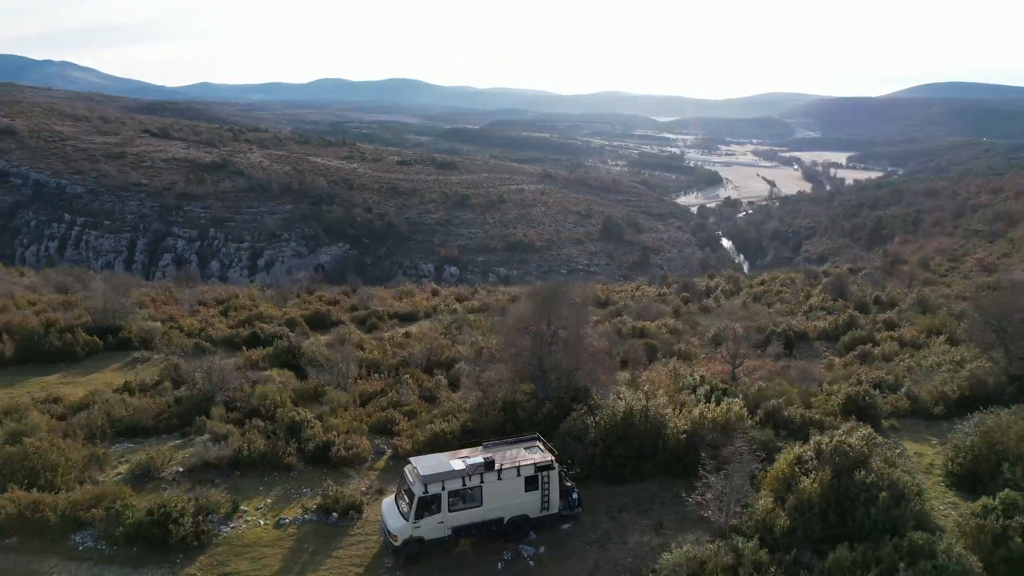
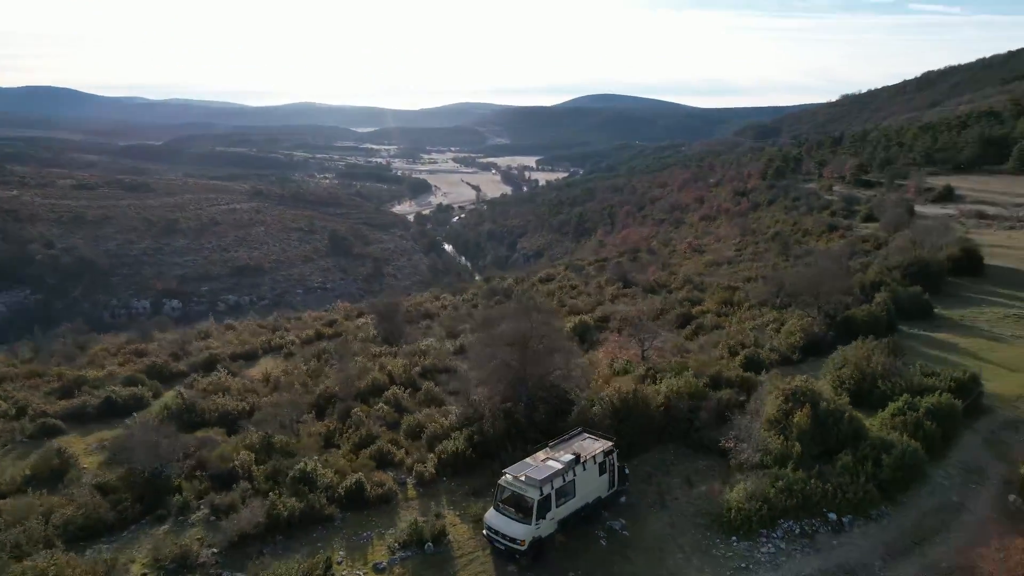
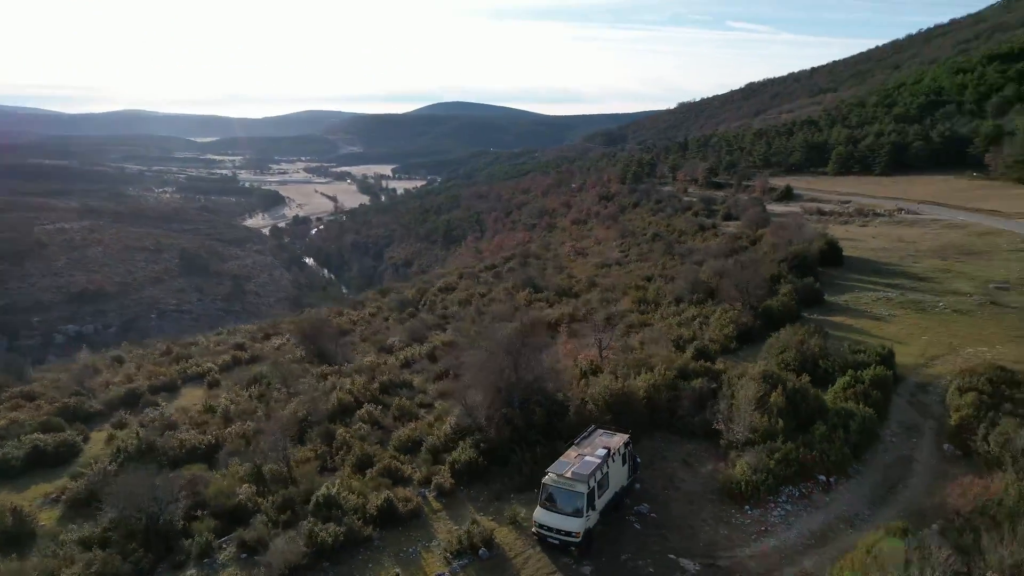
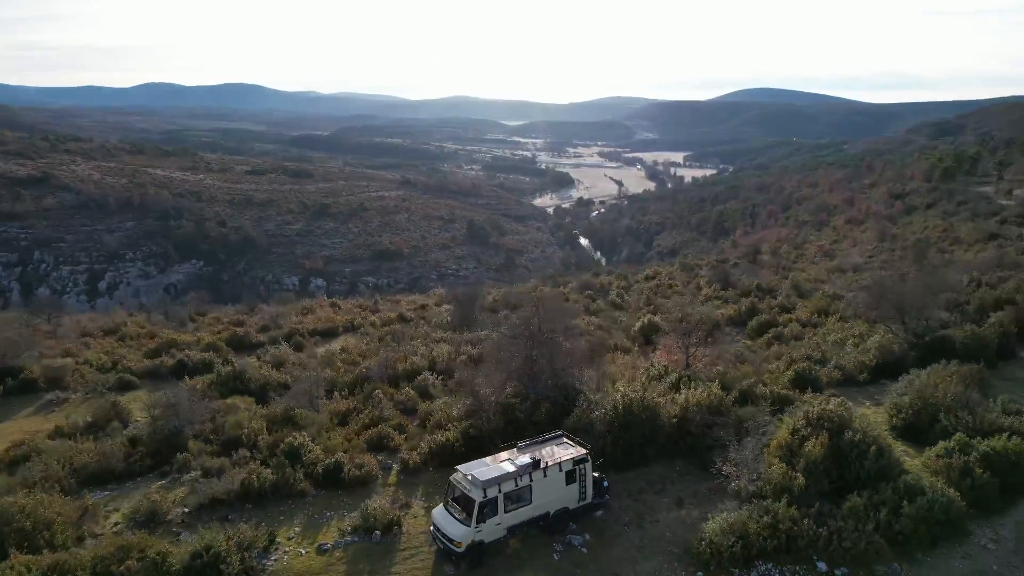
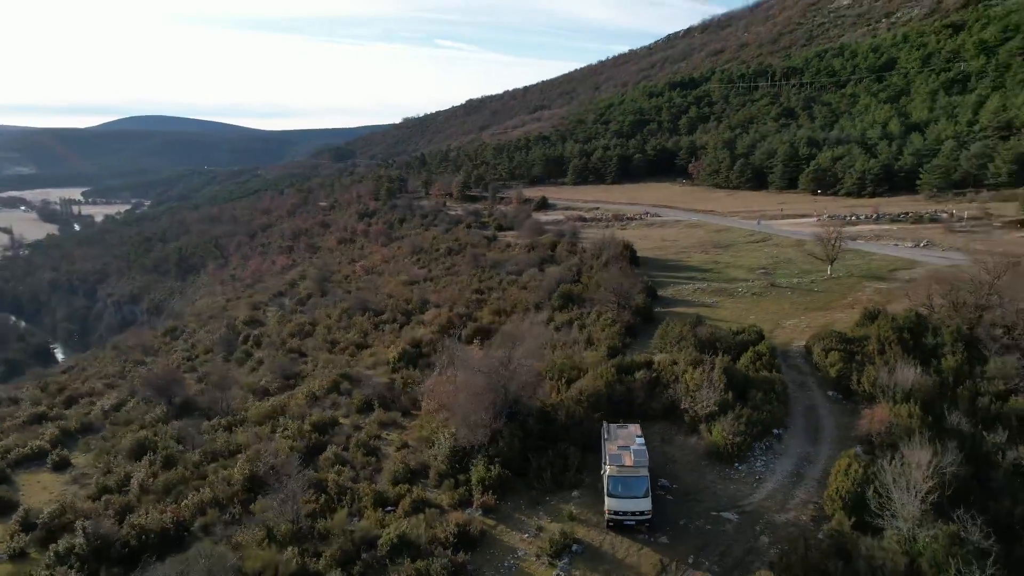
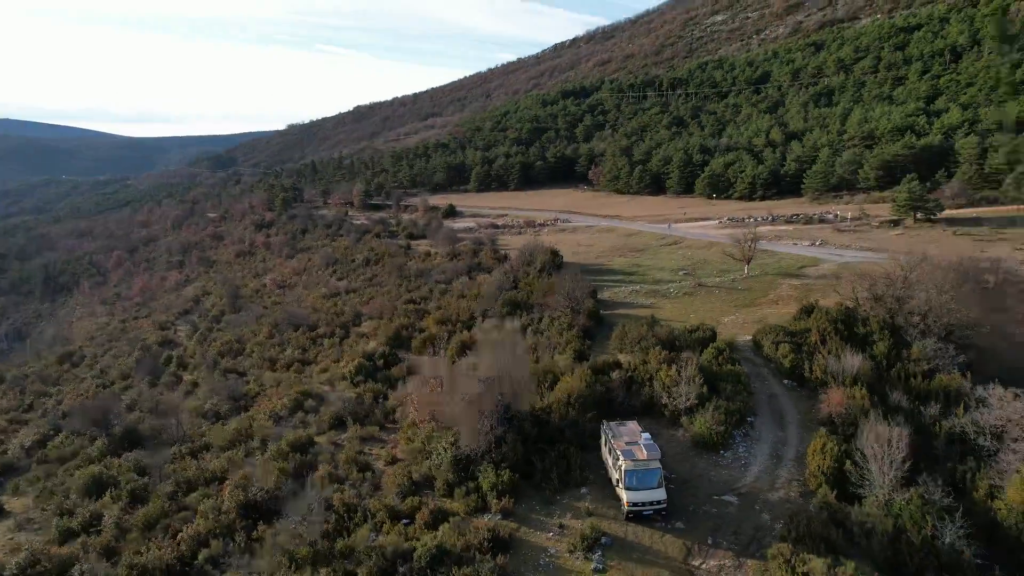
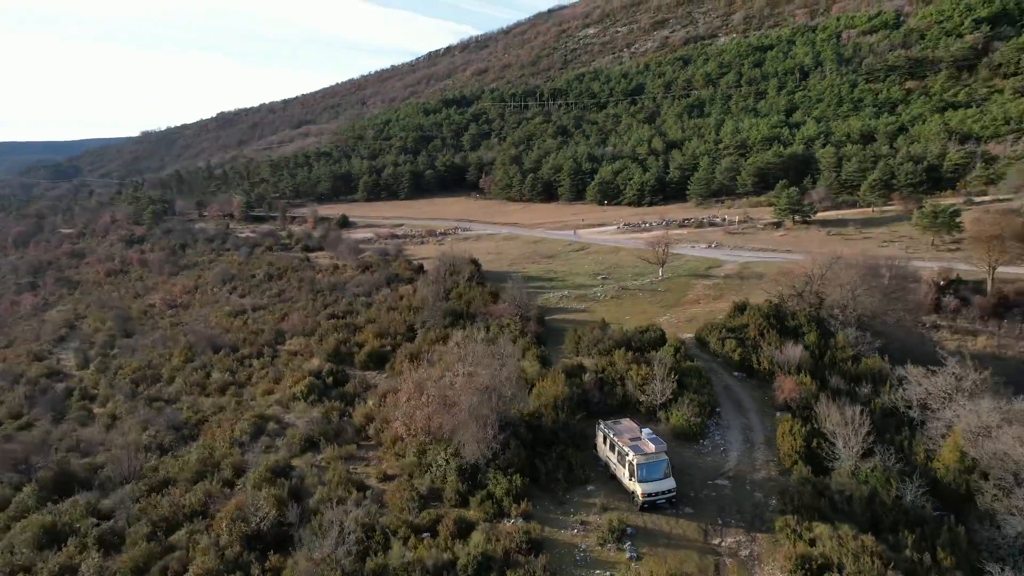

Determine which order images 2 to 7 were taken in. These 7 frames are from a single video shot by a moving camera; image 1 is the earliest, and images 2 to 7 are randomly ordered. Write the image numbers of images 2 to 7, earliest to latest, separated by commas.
4, 2, 3, 5, 6, 7
